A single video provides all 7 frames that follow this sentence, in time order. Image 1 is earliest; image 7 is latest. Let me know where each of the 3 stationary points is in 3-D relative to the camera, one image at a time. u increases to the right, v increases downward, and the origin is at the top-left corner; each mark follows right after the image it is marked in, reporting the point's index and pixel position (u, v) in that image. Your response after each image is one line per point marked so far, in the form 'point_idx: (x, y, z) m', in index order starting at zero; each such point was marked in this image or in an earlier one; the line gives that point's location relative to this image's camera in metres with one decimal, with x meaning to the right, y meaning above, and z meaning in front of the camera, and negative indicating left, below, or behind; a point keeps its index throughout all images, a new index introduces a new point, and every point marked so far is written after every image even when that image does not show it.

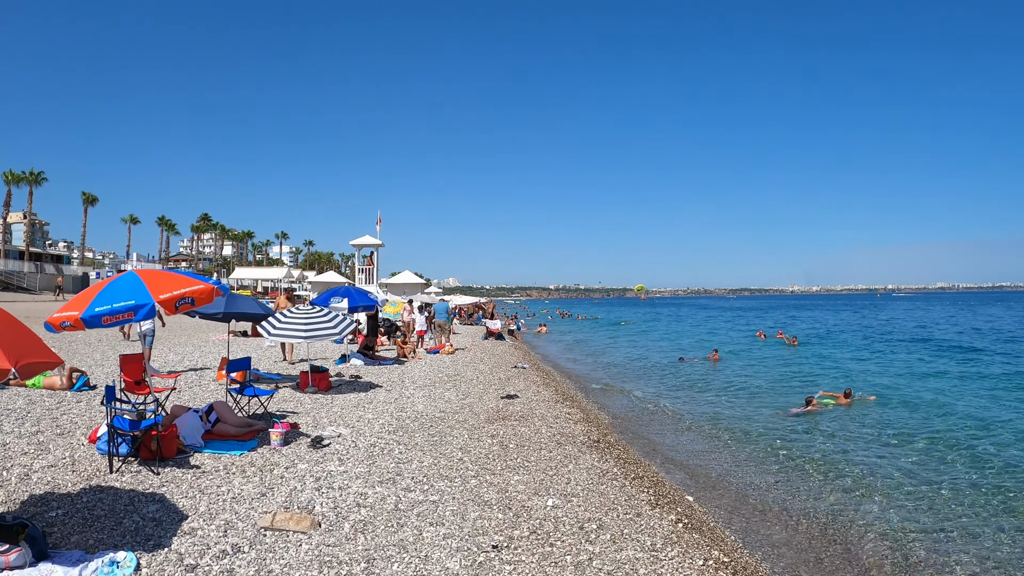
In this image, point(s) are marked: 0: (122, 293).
0: (-4.7, -0.1, +6.8) m
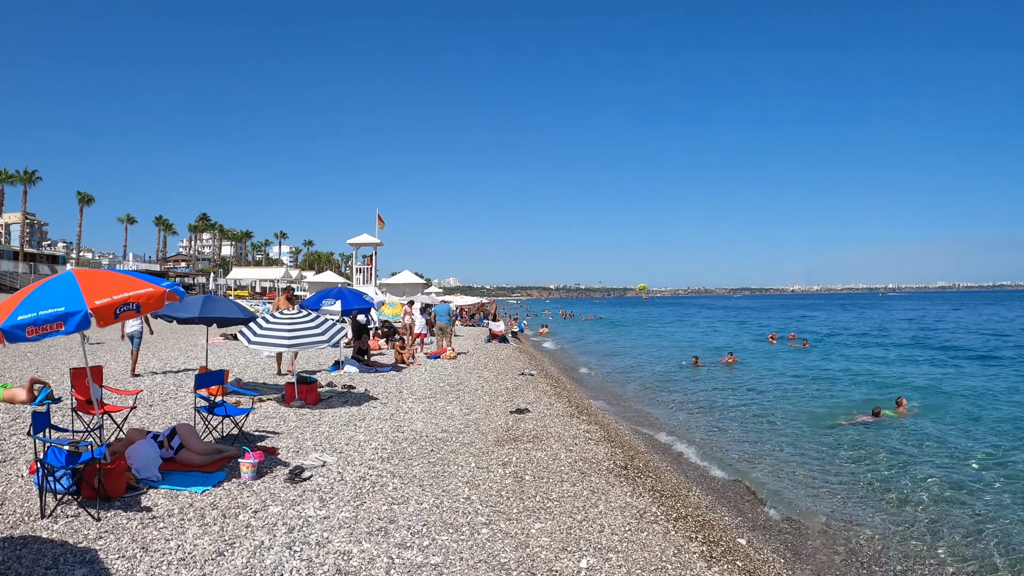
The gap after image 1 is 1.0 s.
0: (-4.5, -0.1, +5.5) m
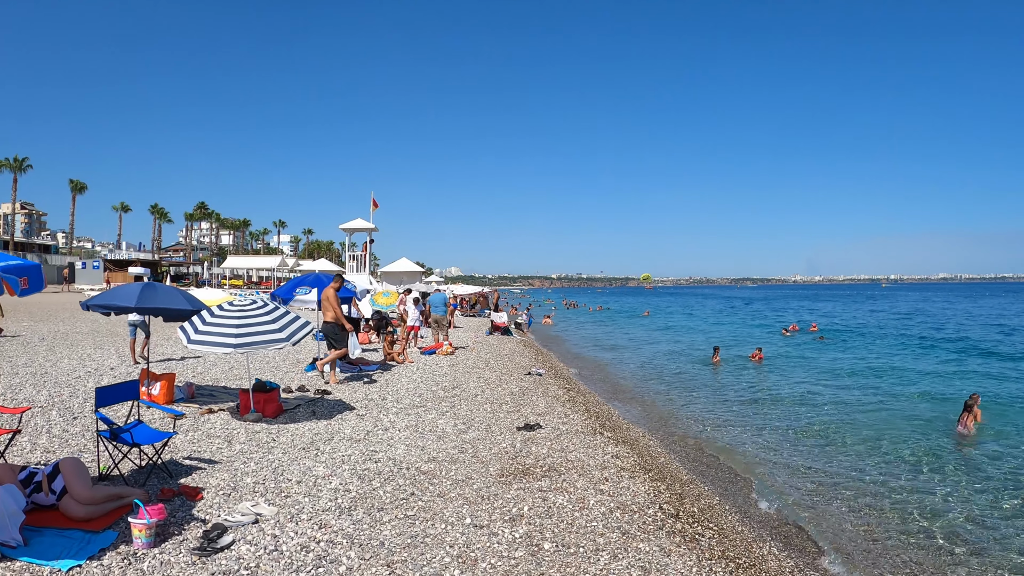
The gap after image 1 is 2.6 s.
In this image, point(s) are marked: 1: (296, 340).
0: (-4.4, 0.0, +3.4) m
1: (-3.2, -0.8, +8.3) m
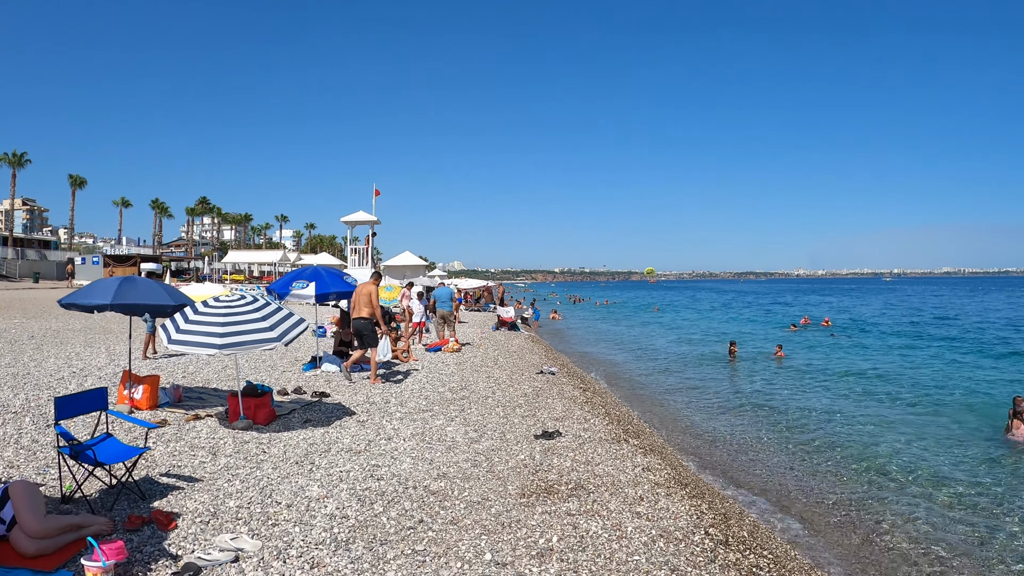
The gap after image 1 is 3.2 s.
0: (-4.2, +0.1, +2.6) m
1: (-3.0, -0.7, +7.5) m
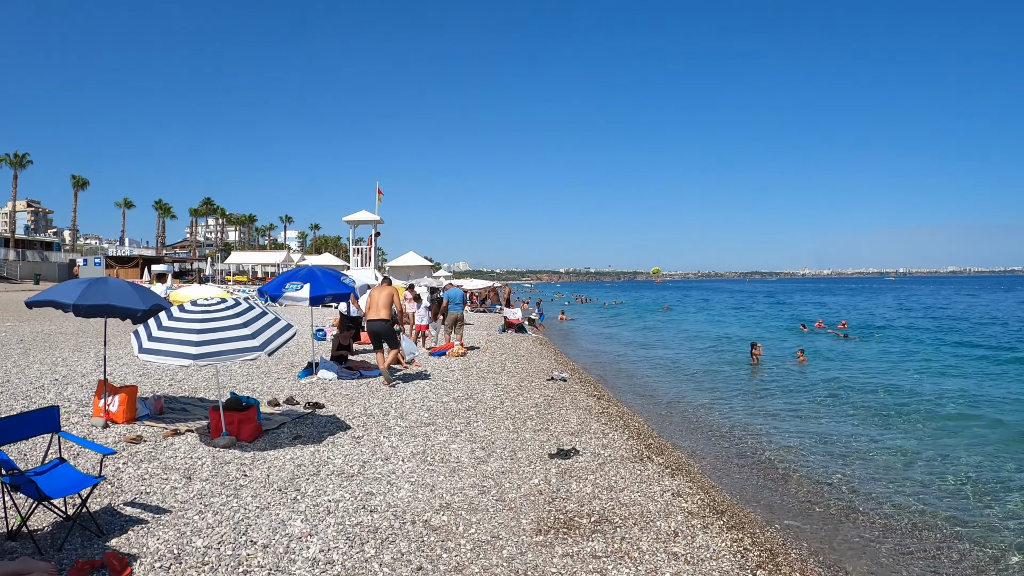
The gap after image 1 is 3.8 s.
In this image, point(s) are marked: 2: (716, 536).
0: (-4.1, 0.0, +1.9) m
1: (-2.8, -0.7, +6.7) m
2: (+1.9, -2.2, +5.1) m
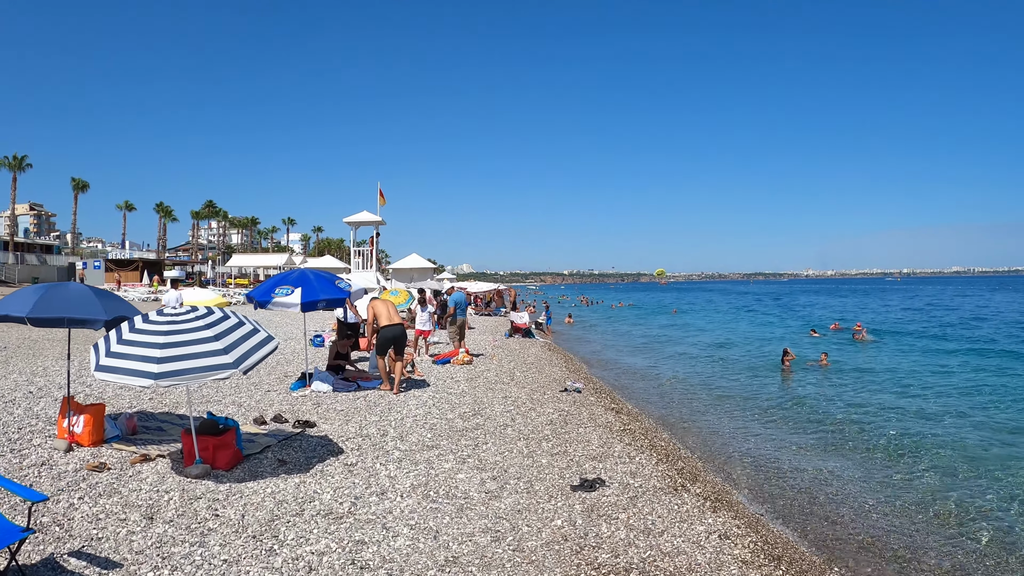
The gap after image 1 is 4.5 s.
0: (-4.0, 0.0, +1.0) m
1: (-2.7, -0.8, +5.9) m
2: (+2.0, -2.2, +4.1) m
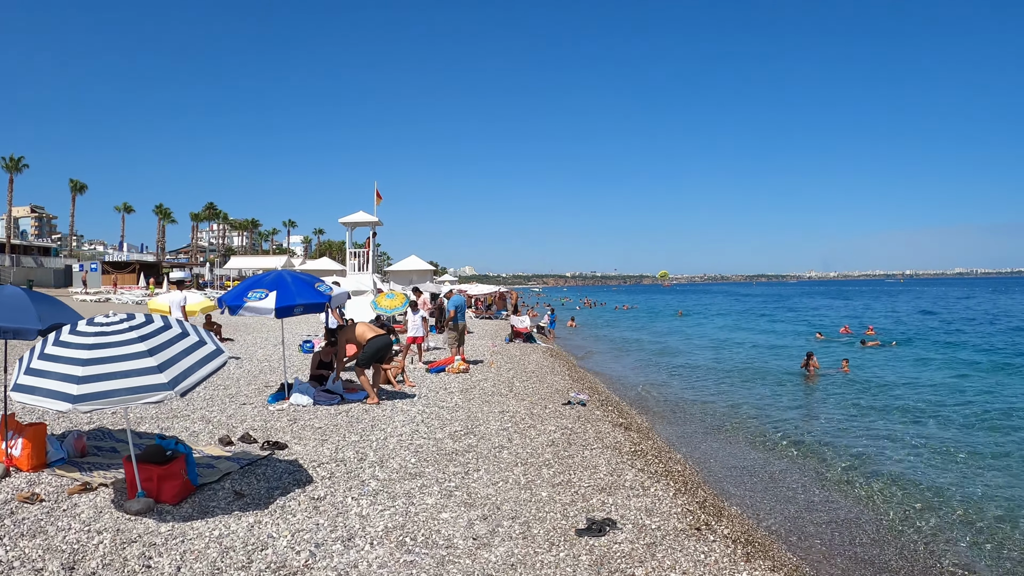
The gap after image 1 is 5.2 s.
0: (-4.1, 0.0, +0.1) m
1: (-2.7, -0.8, +5.0) m
2: (+2.0, -2.3, +3.2) m
